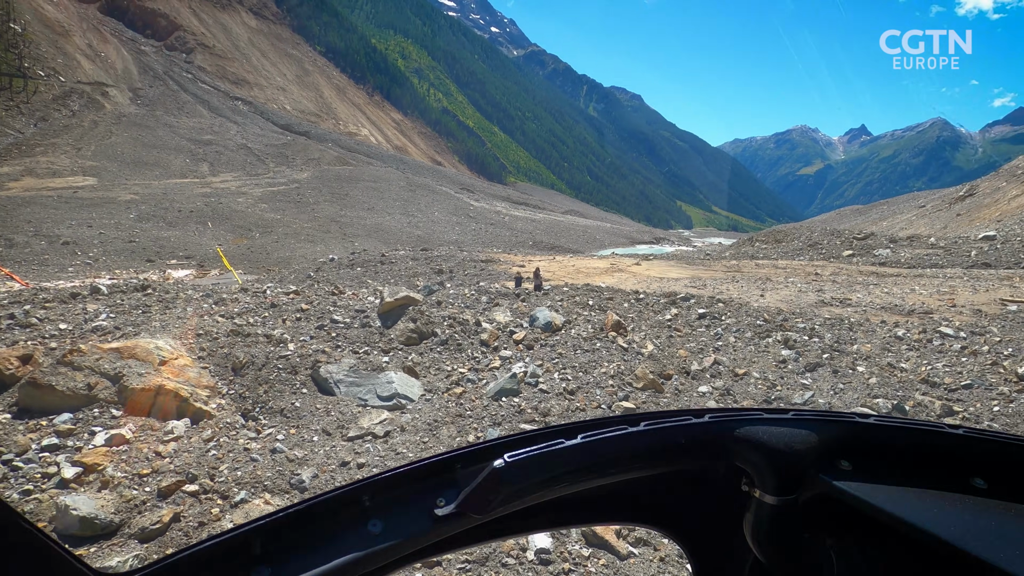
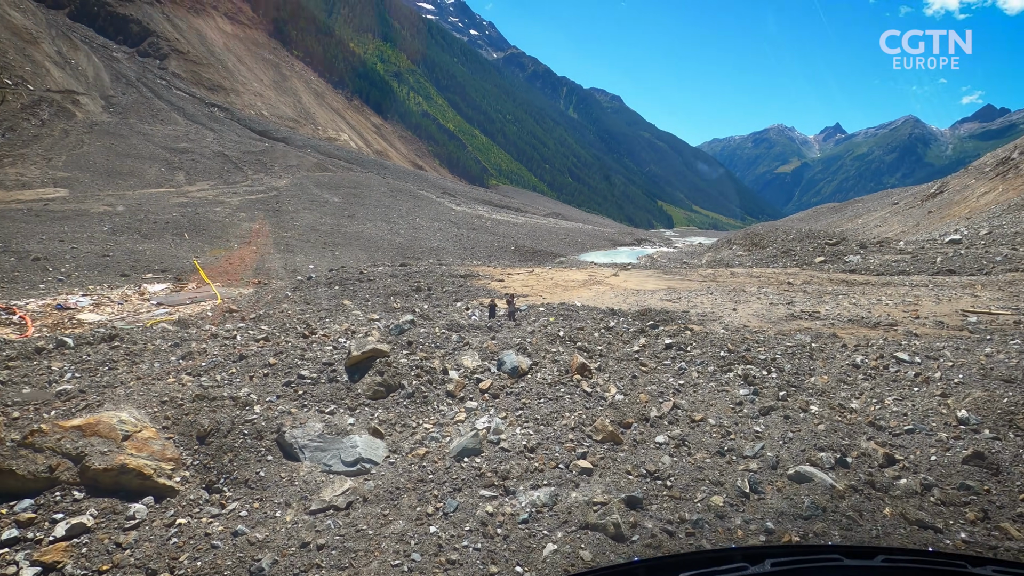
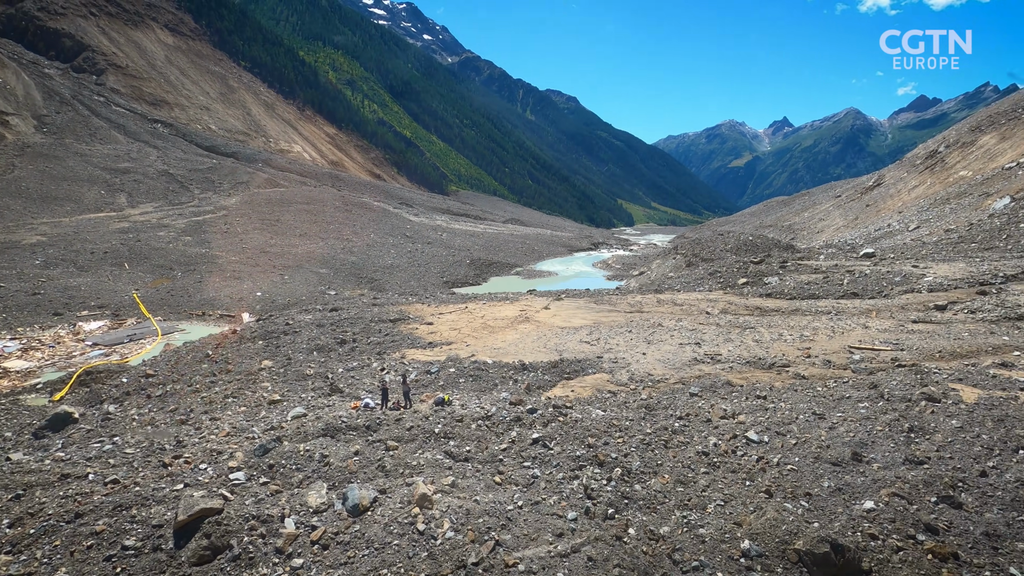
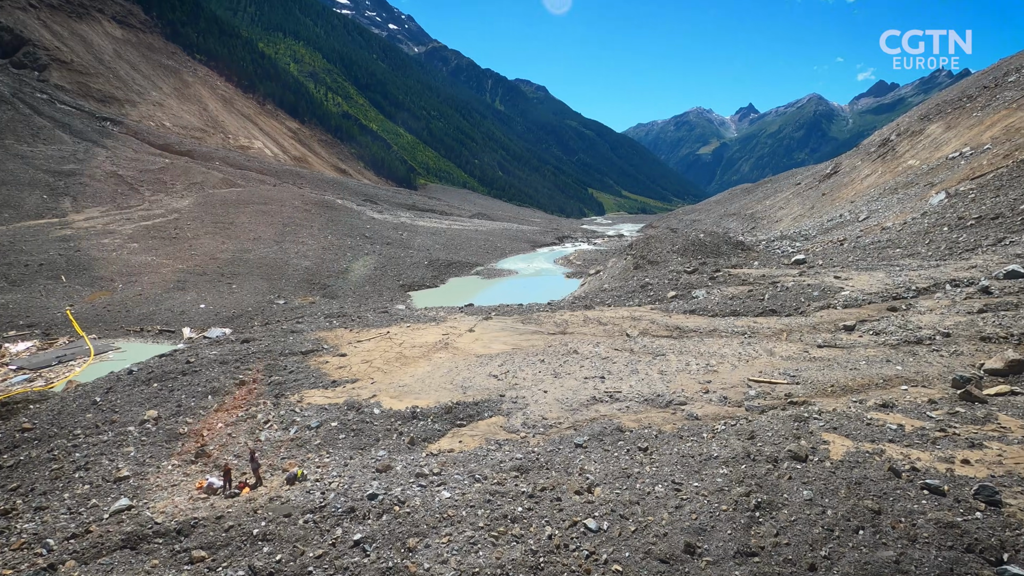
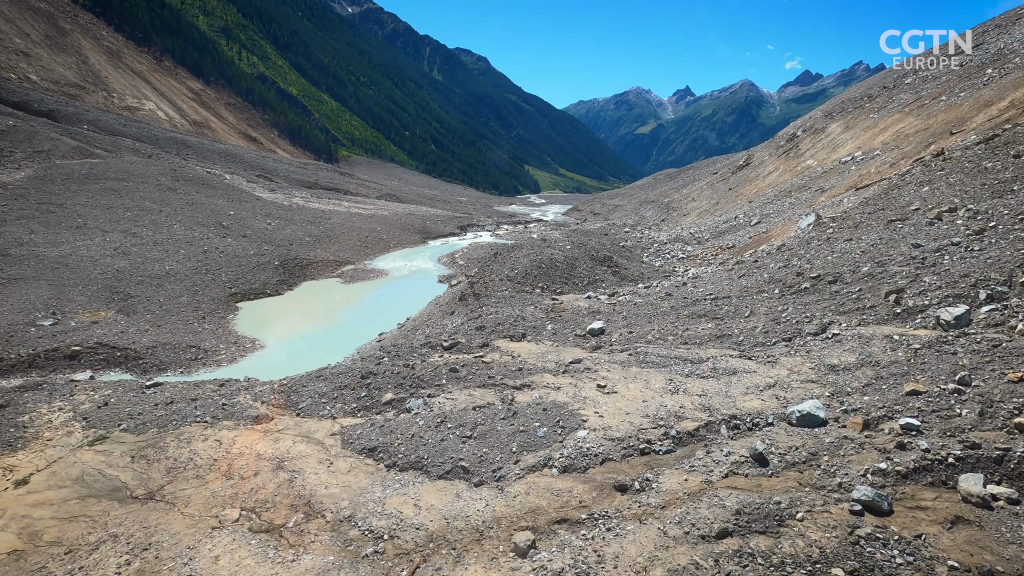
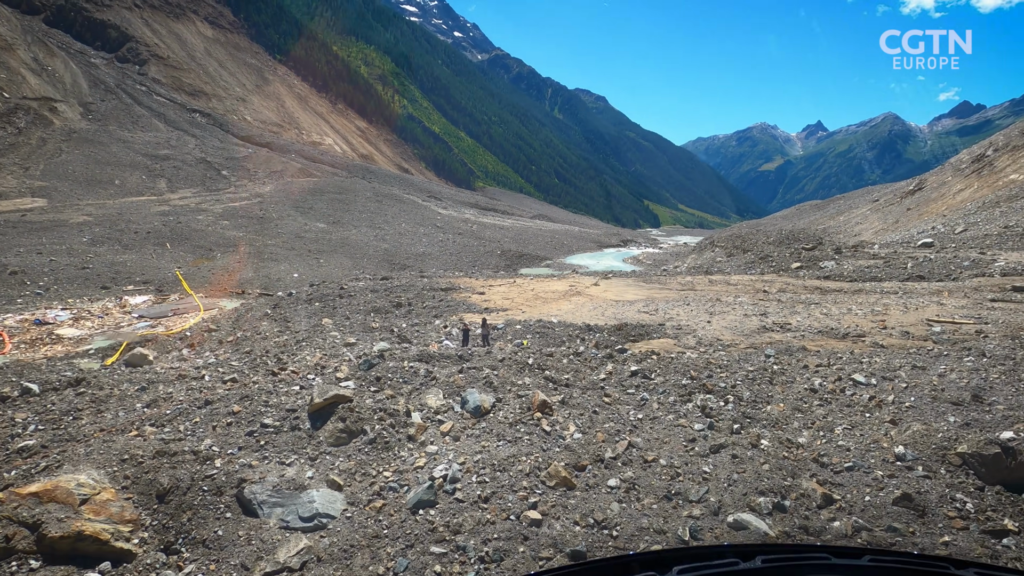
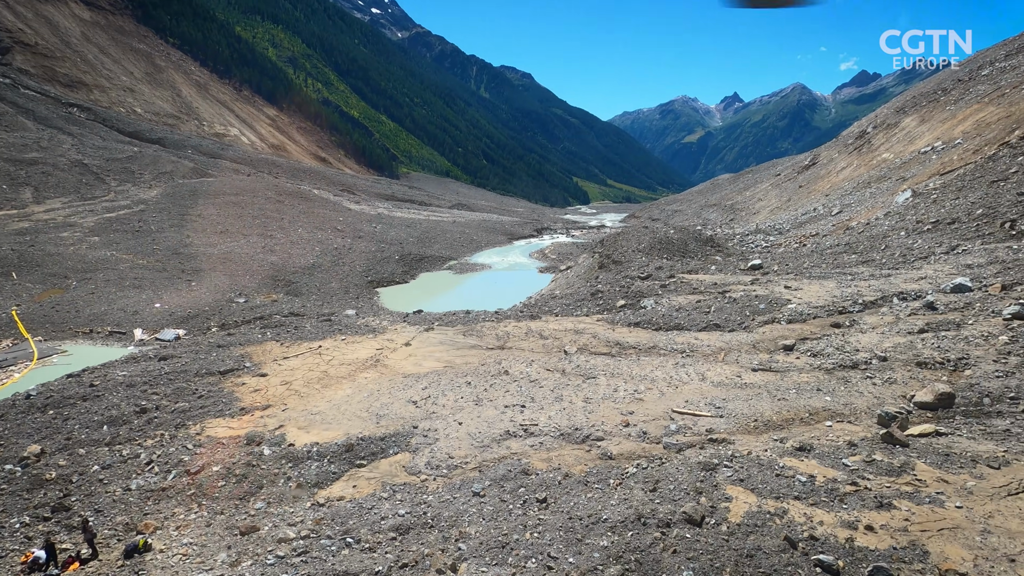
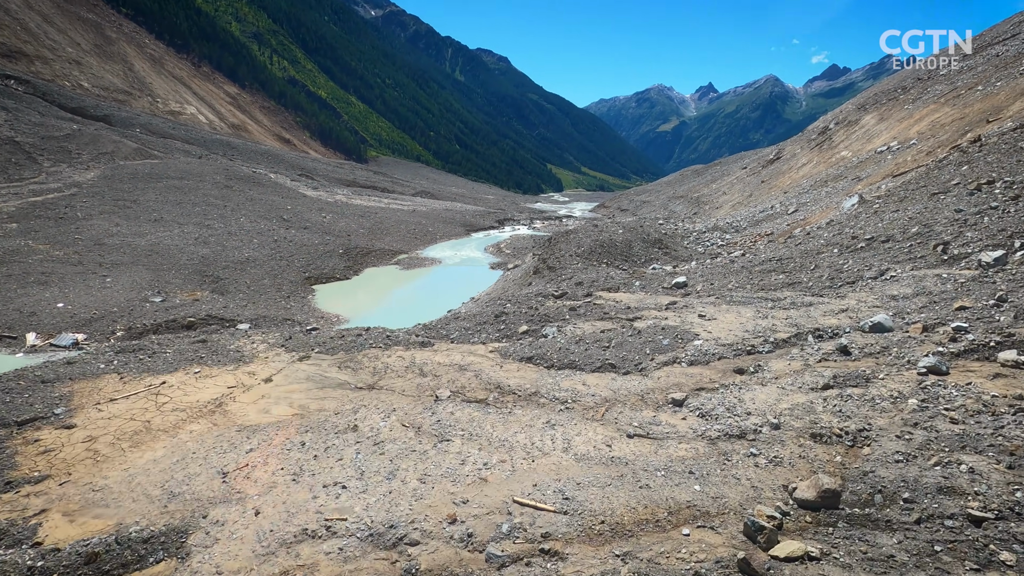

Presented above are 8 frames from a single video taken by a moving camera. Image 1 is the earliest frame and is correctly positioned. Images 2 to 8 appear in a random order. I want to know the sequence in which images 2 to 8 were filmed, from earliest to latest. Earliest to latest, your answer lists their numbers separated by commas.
2, 6, 3, 4, 7, 8, 5
